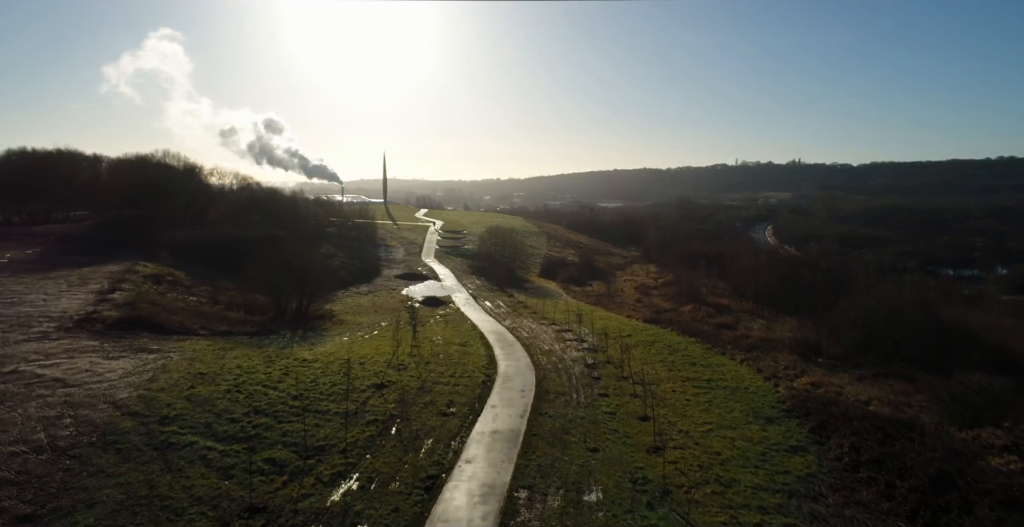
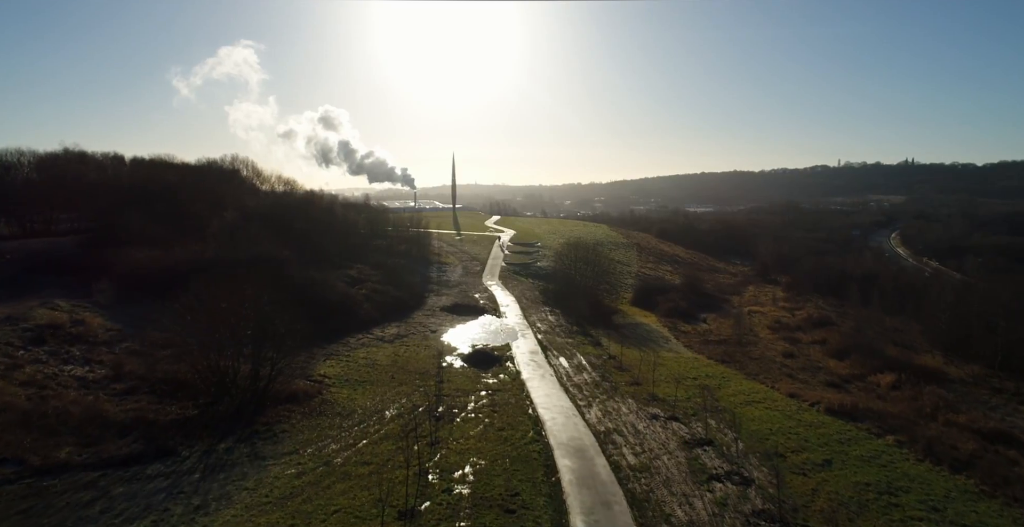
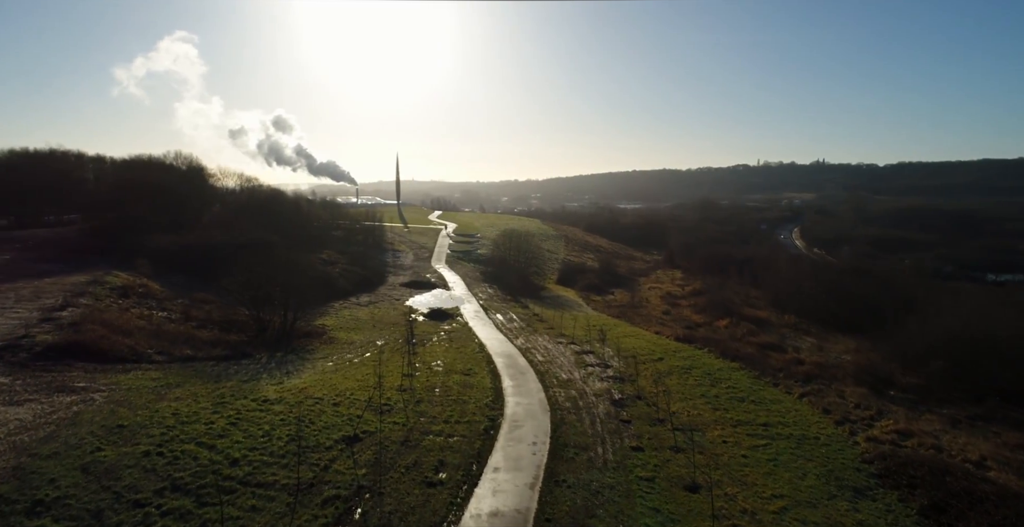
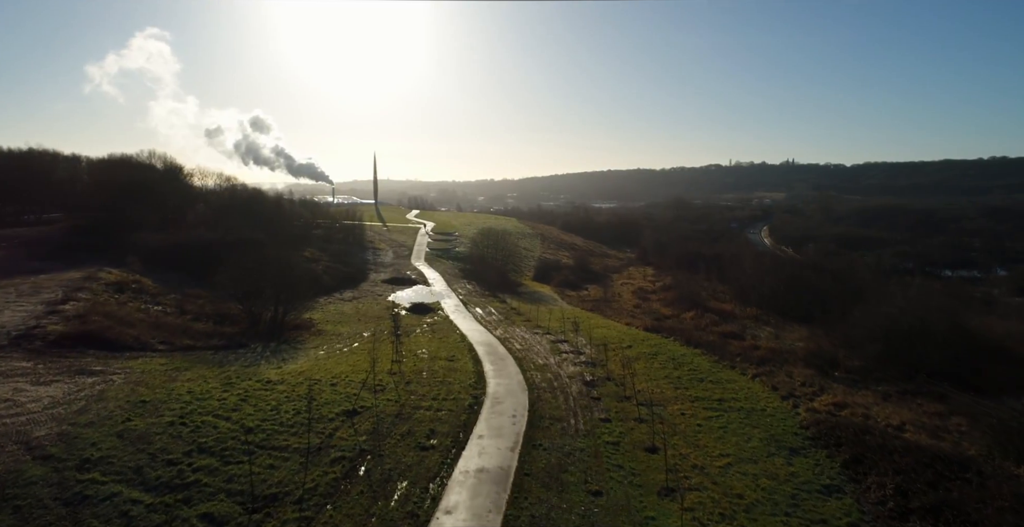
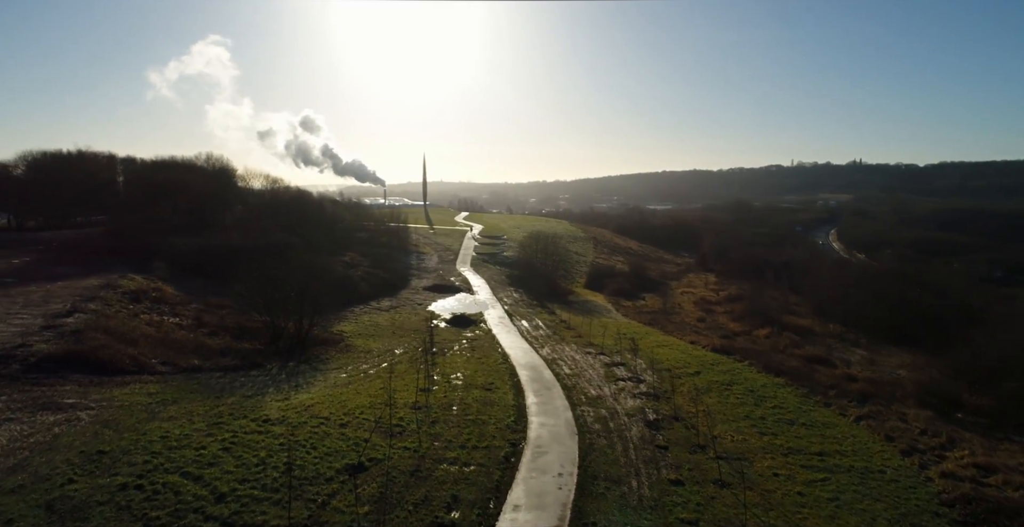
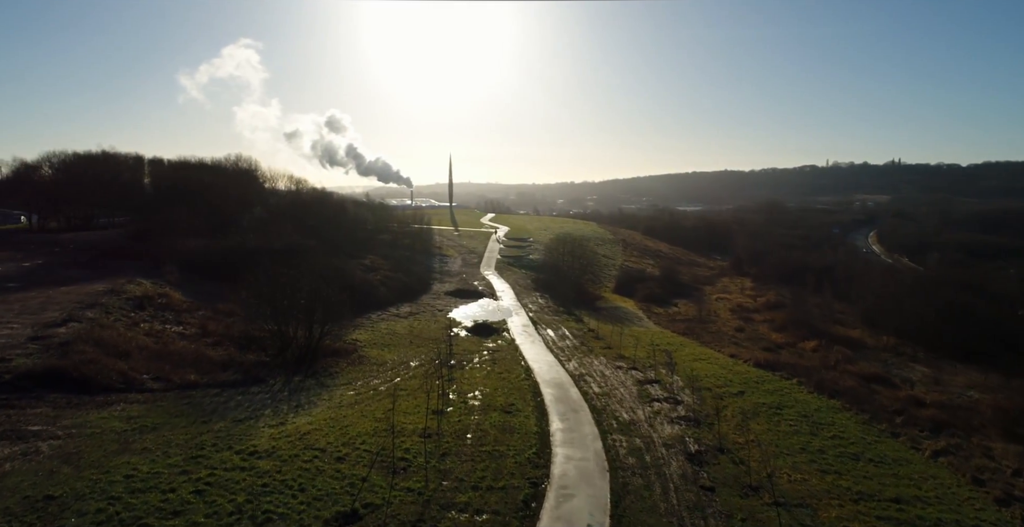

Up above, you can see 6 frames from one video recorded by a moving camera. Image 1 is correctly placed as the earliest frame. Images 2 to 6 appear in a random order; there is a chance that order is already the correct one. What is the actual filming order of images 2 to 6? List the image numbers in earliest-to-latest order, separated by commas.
4, 3, 5, 6, 2
